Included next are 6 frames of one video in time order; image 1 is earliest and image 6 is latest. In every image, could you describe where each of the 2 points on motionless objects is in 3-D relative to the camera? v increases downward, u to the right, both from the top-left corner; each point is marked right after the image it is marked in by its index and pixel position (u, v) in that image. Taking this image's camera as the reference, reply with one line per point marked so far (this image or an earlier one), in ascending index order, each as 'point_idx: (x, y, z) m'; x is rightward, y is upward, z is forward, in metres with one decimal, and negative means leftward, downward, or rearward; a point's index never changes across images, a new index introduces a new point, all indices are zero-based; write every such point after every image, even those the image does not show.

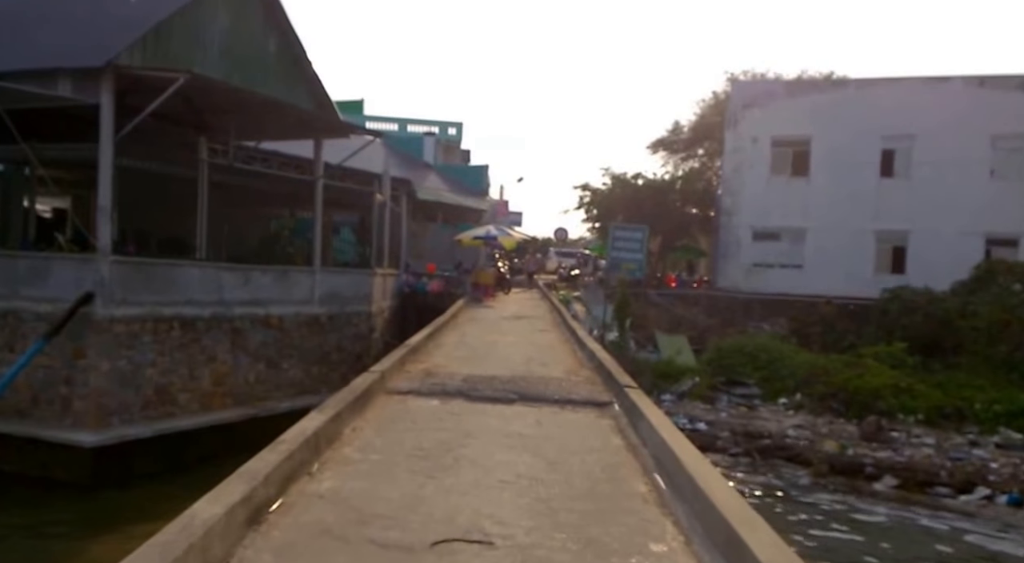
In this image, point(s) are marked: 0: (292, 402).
0: (-5.1, -2.8, +16.1) m
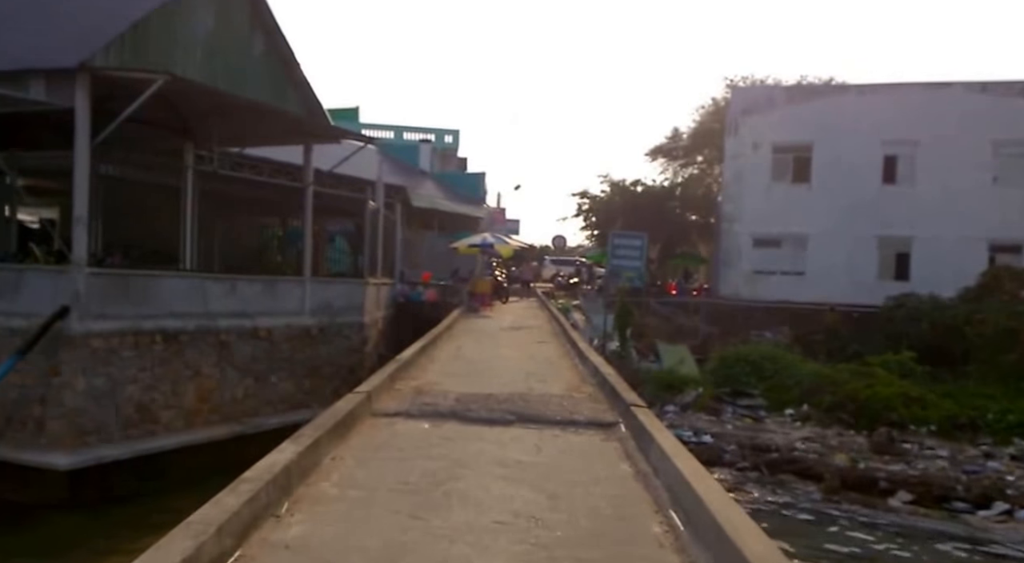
0: (-5.1, -3.0, +15.4) m
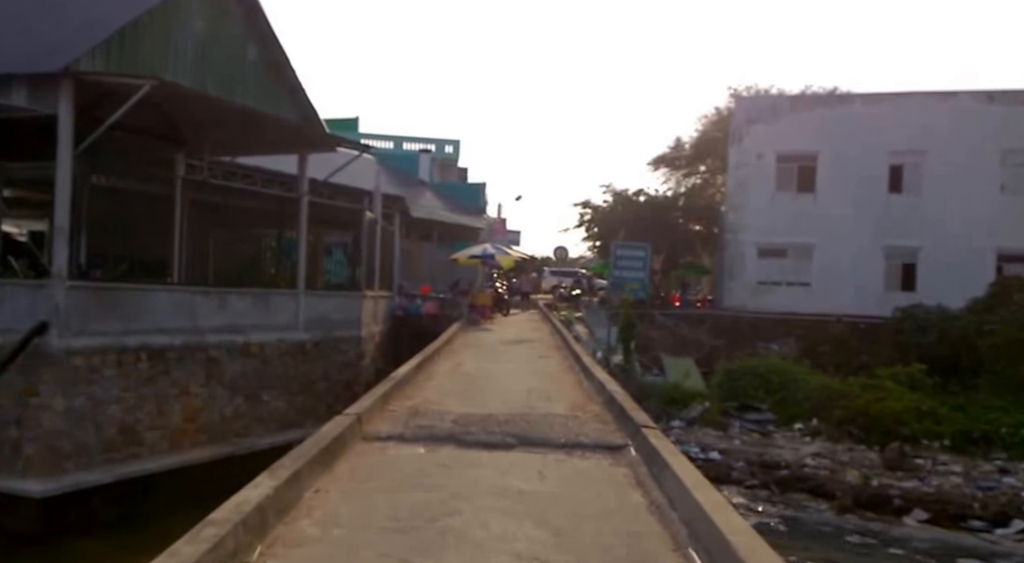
0: (-5.1, -3.3, +15.0) m
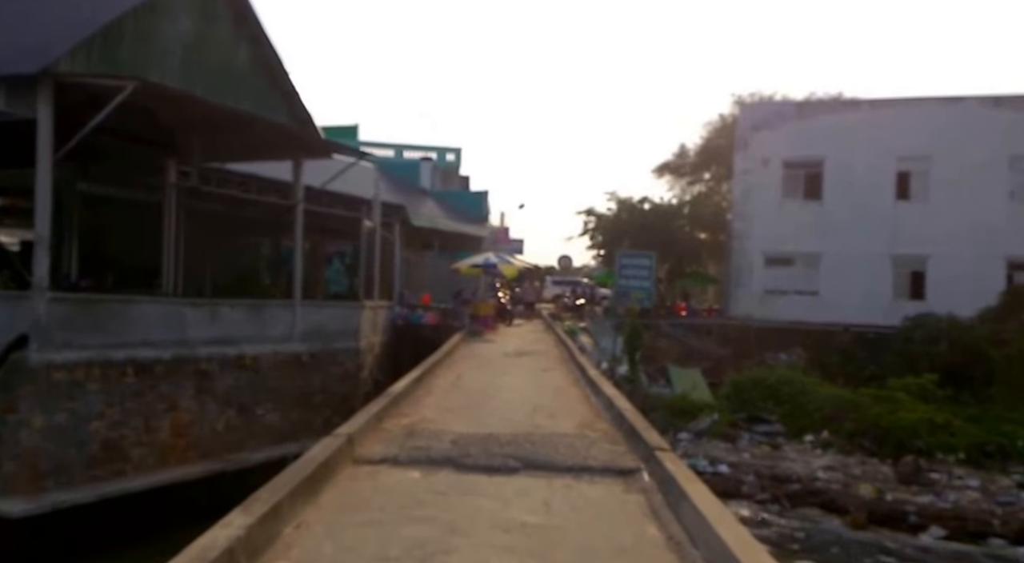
0: (-5.0, -3.5, +14.5) m
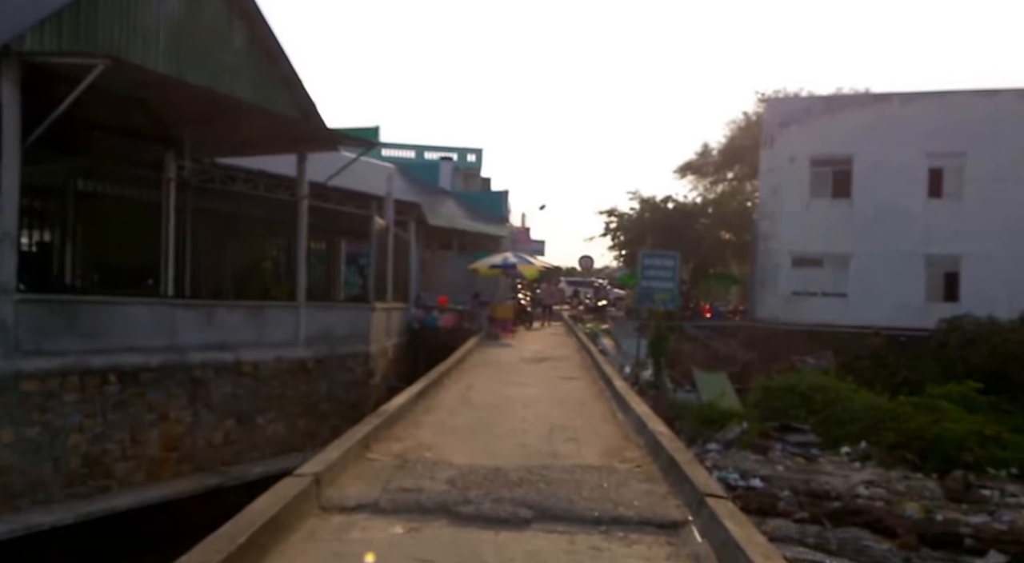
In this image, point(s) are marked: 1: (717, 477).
0: (-4.7, -3.5, +13.5) m
1: (+4.9, -4.6, +16.7) m
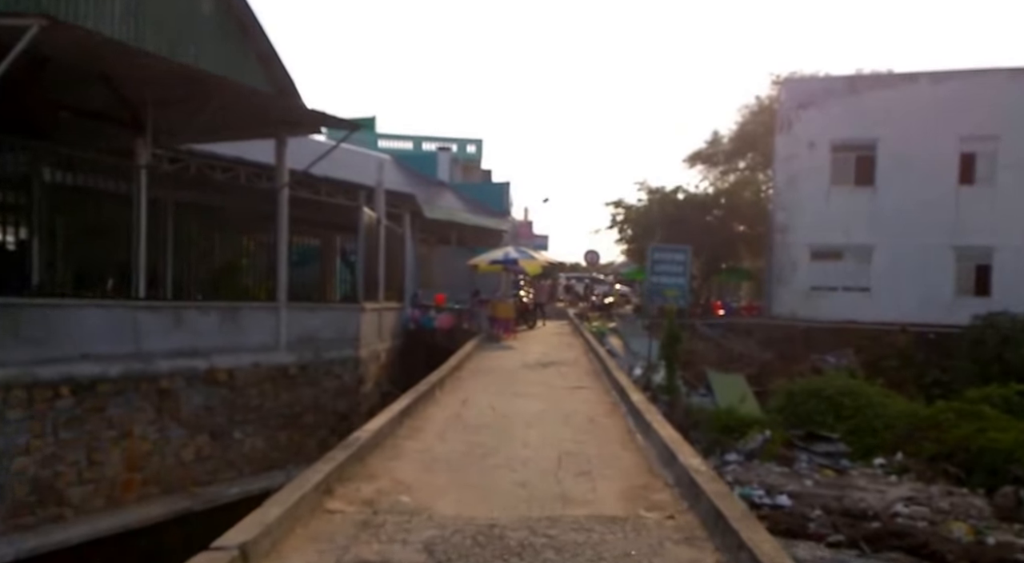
0: (-4.6, -3.5, +12.2) m
1: (+5.0, -4.6, +15.4) m
